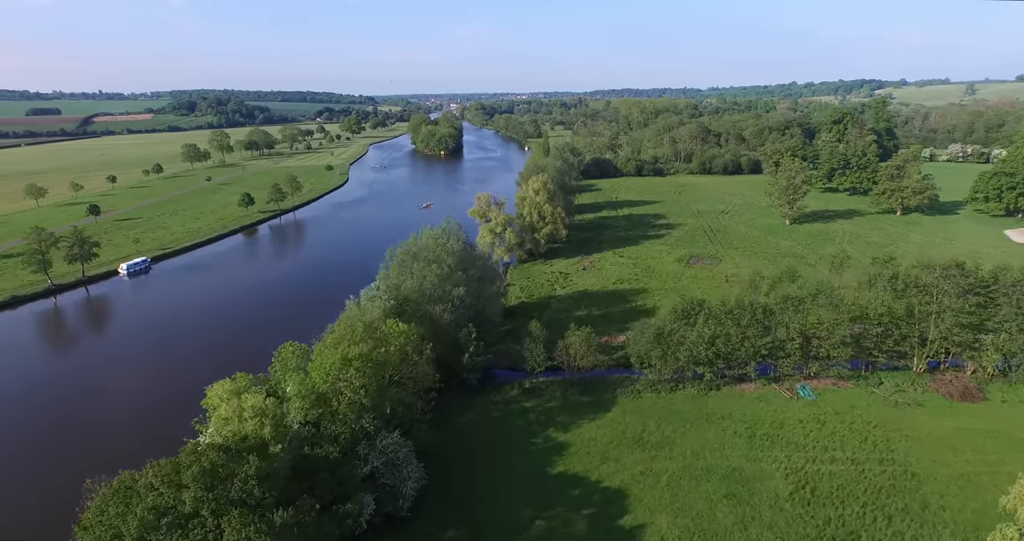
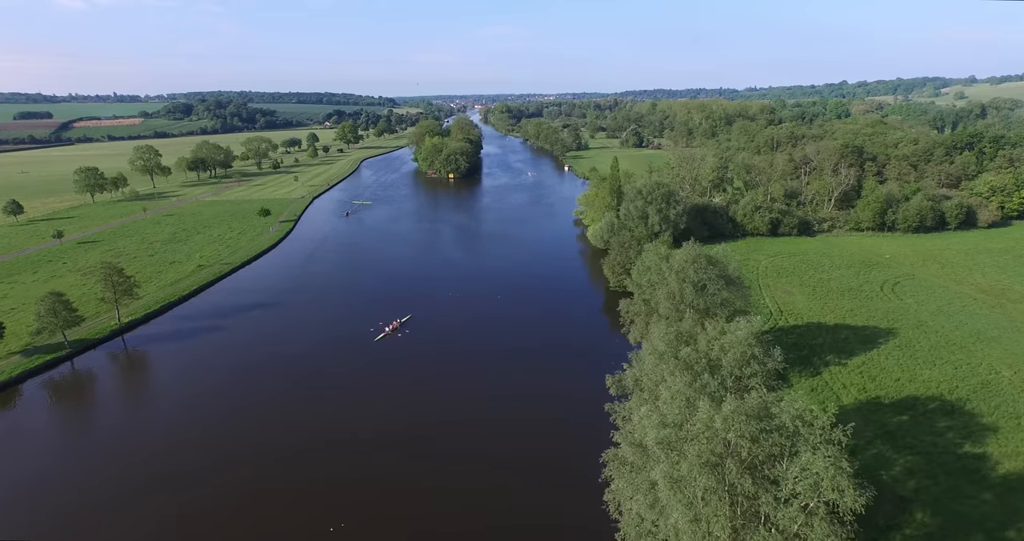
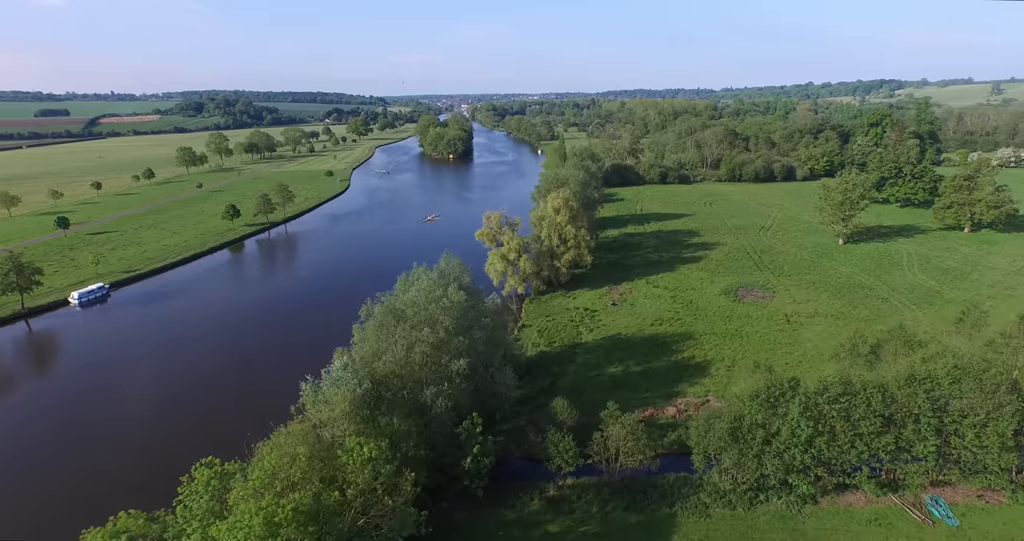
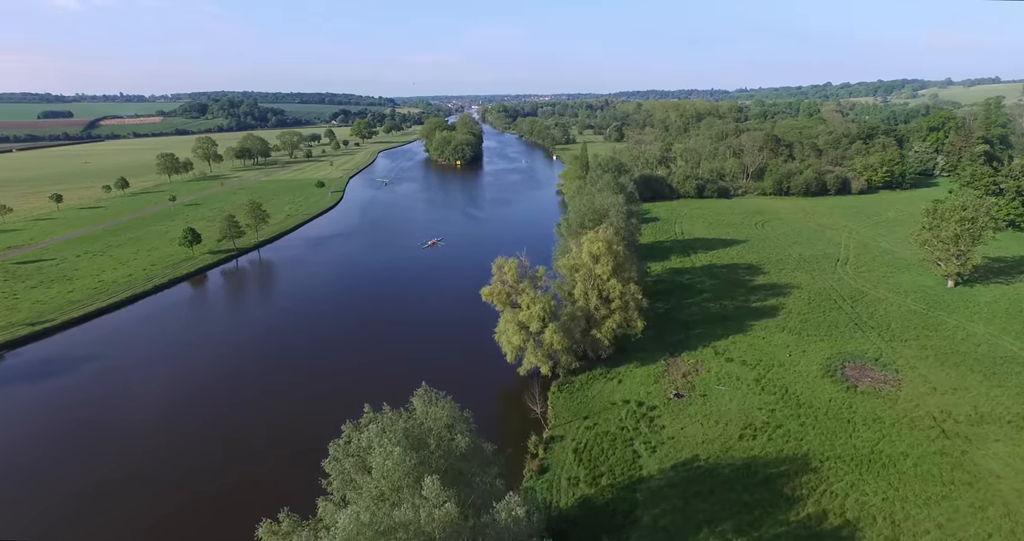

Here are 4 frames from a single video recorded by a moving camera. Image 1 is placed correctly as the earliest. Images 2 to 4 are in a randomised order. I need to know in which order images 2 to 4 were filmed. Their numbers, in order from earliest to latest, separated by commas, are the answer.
3, 4, 2
